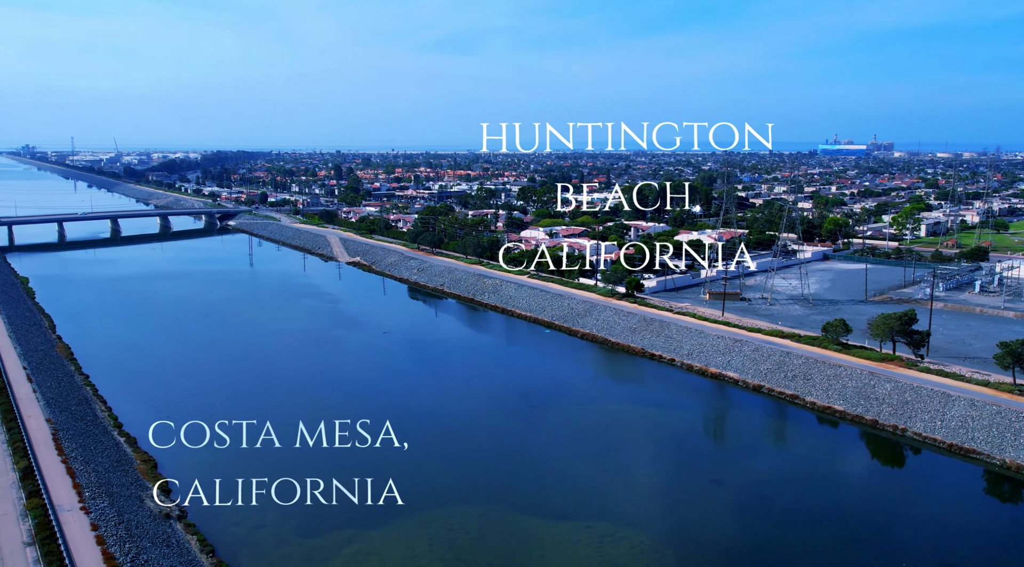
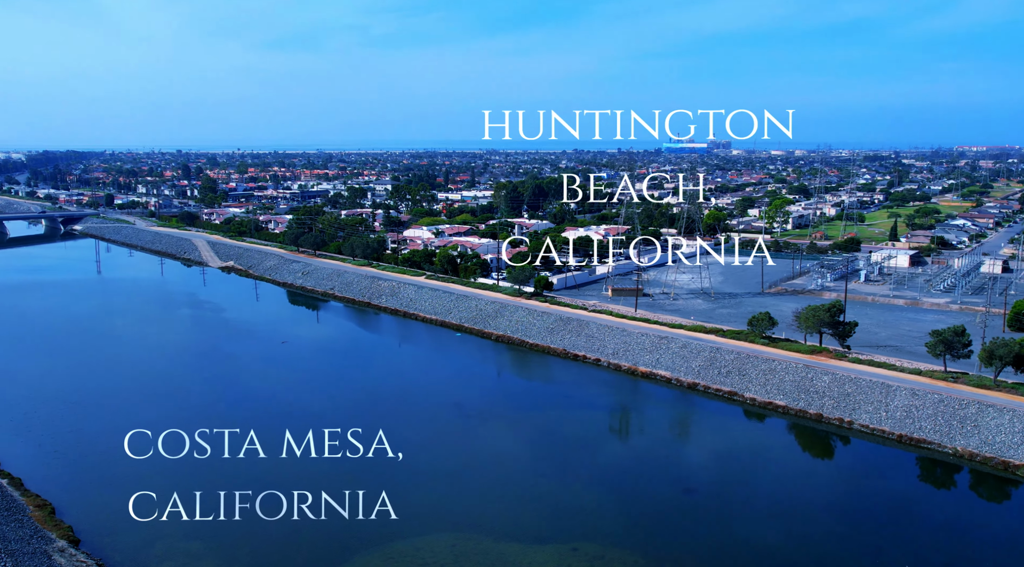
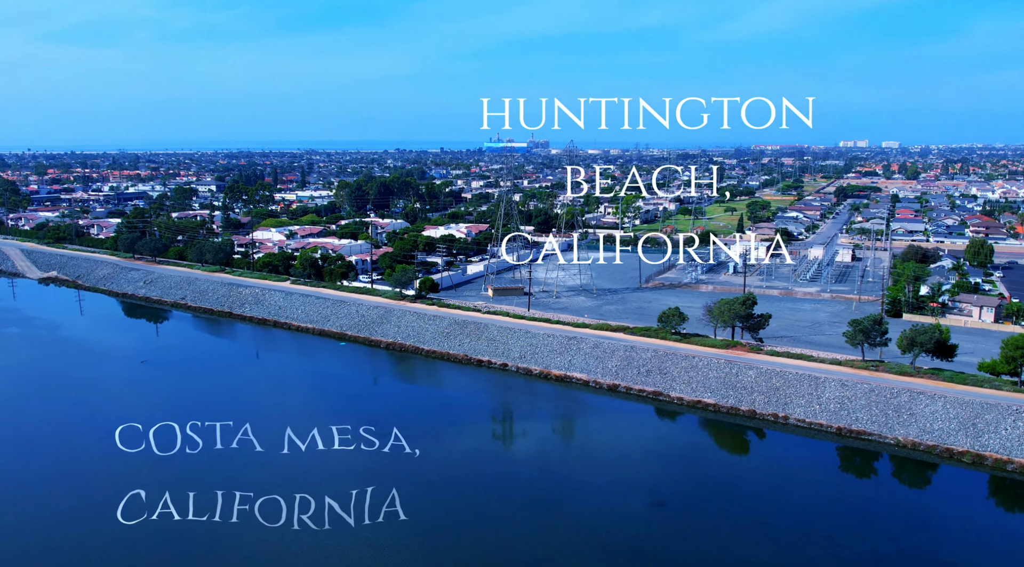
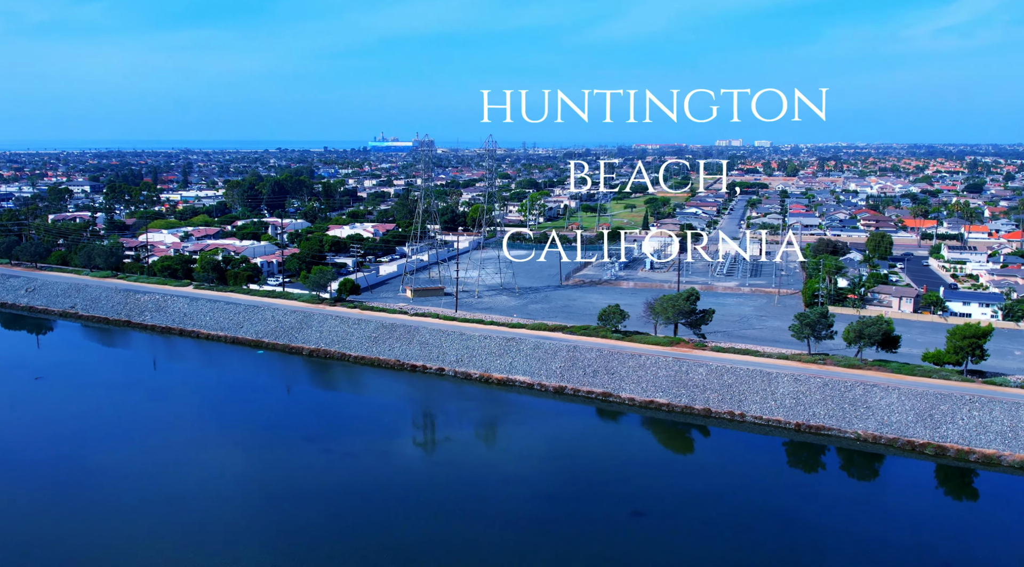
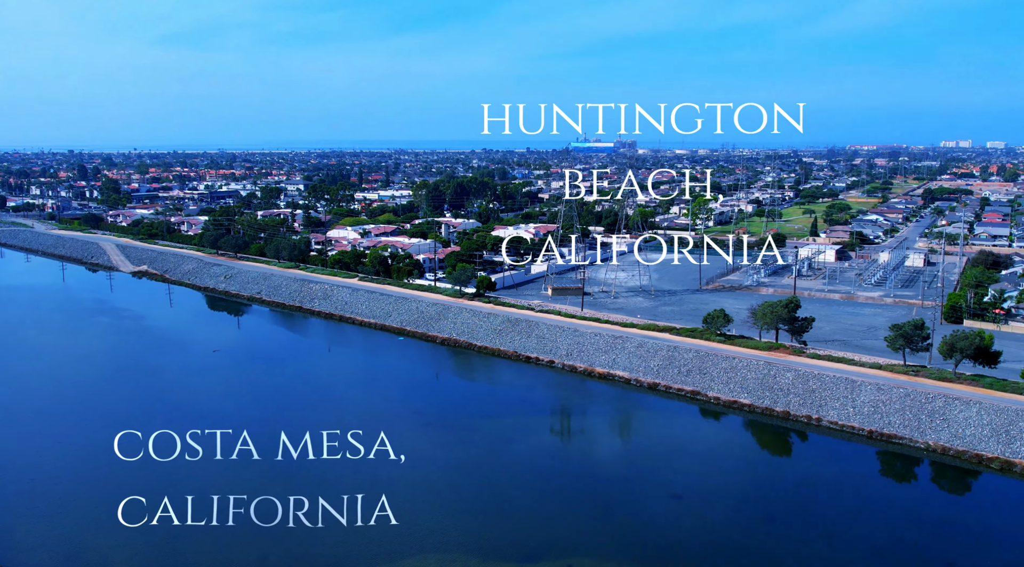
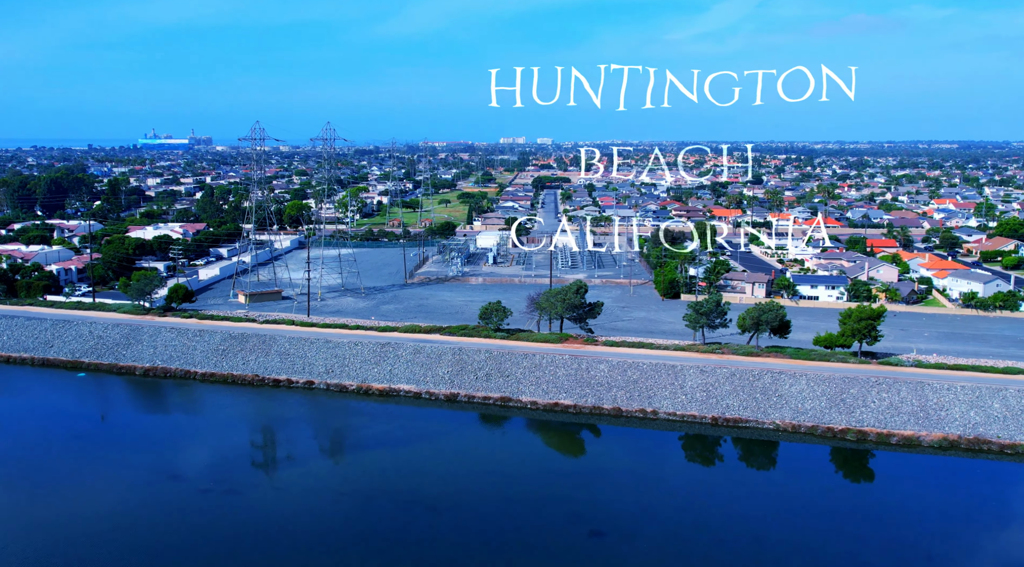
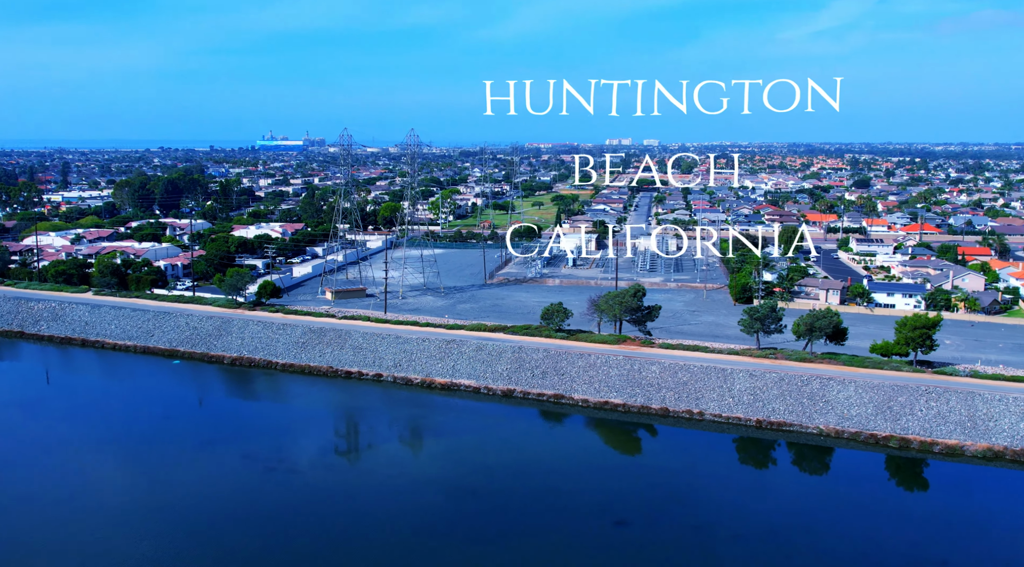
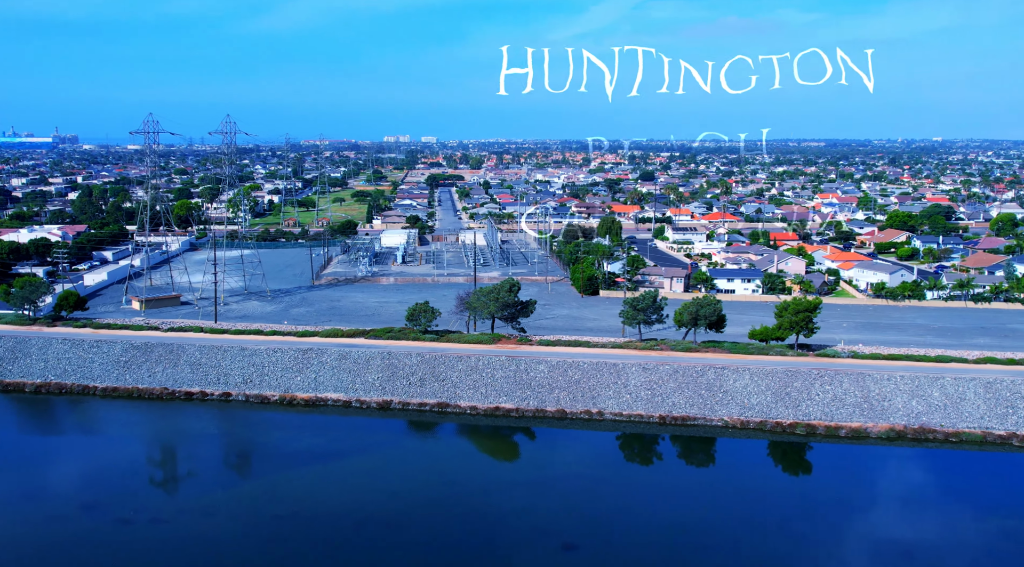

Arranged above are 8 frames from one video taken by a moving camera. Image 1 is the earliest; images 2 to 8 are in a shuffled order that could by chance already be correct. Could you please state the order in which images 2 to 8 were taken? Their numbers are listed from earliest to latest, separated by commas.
2, 5, 3, 4, 7, 6, 8
